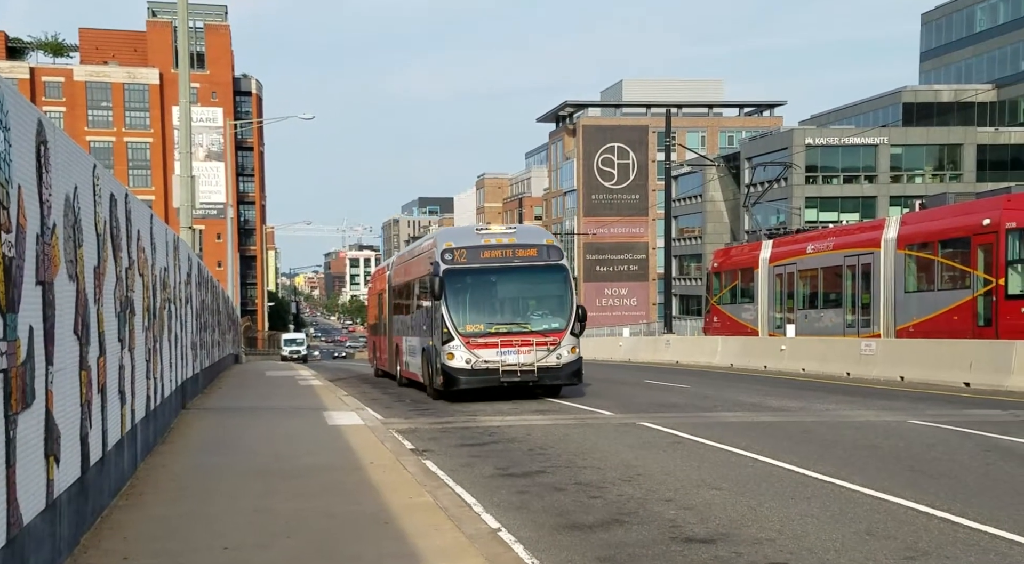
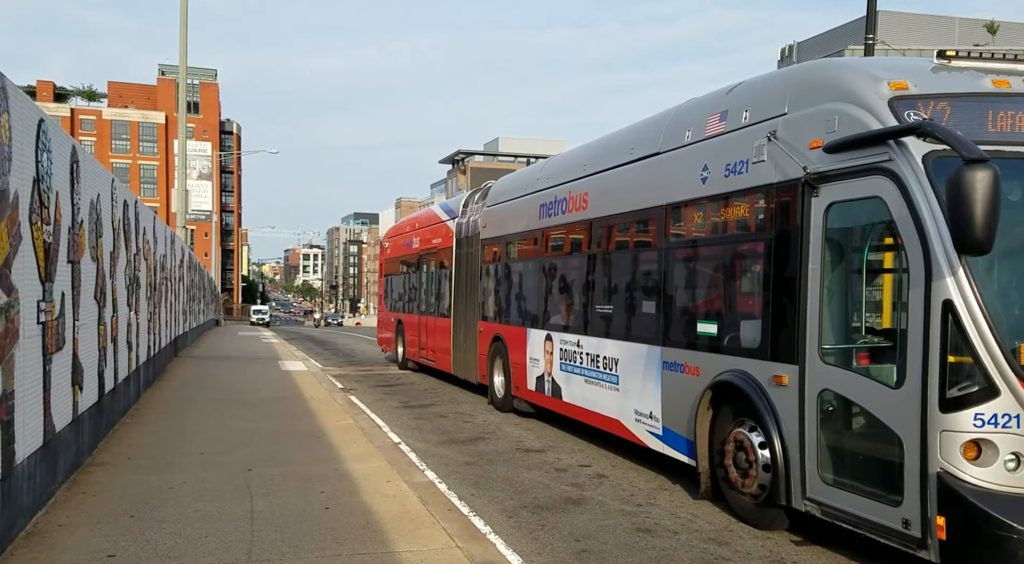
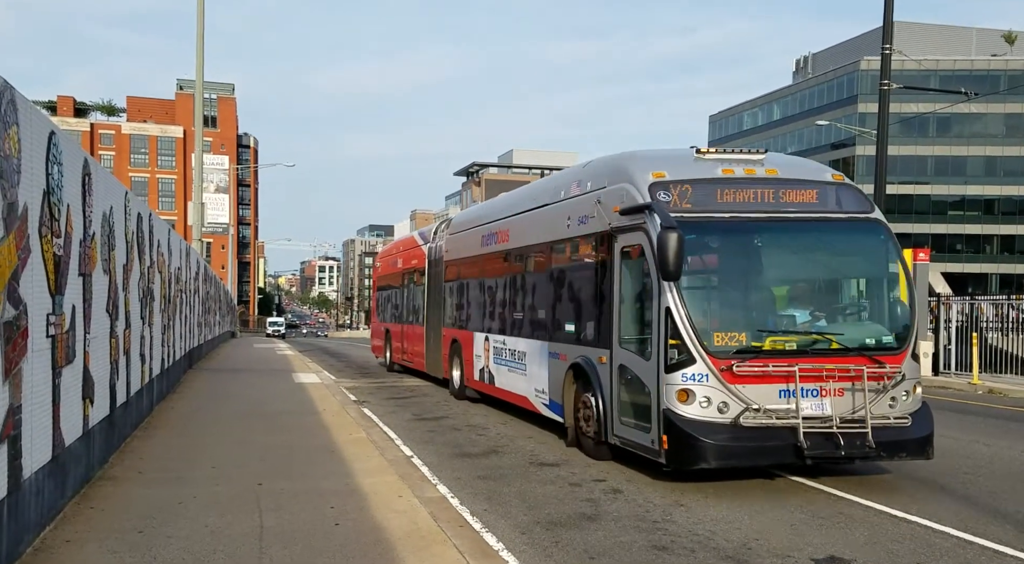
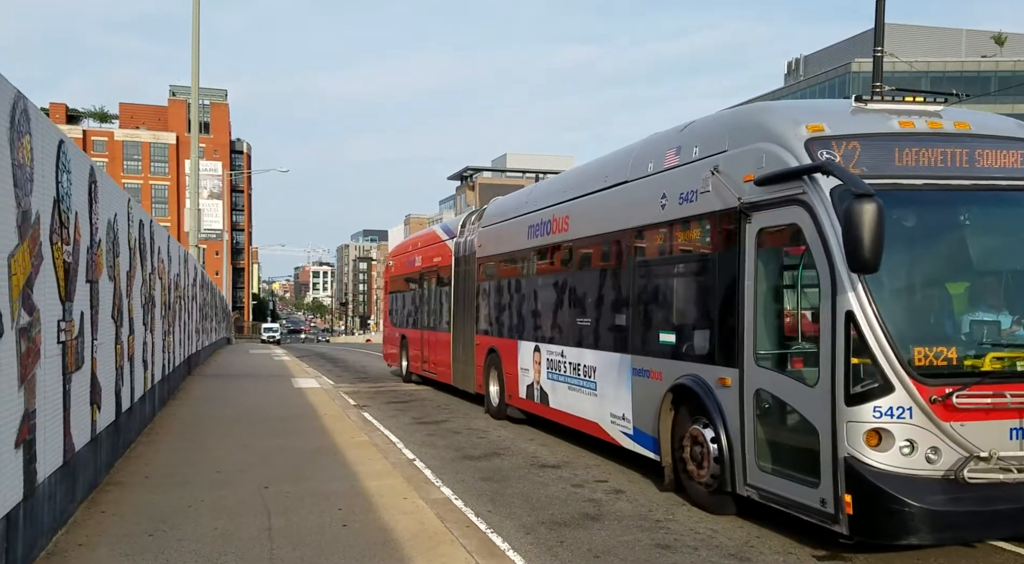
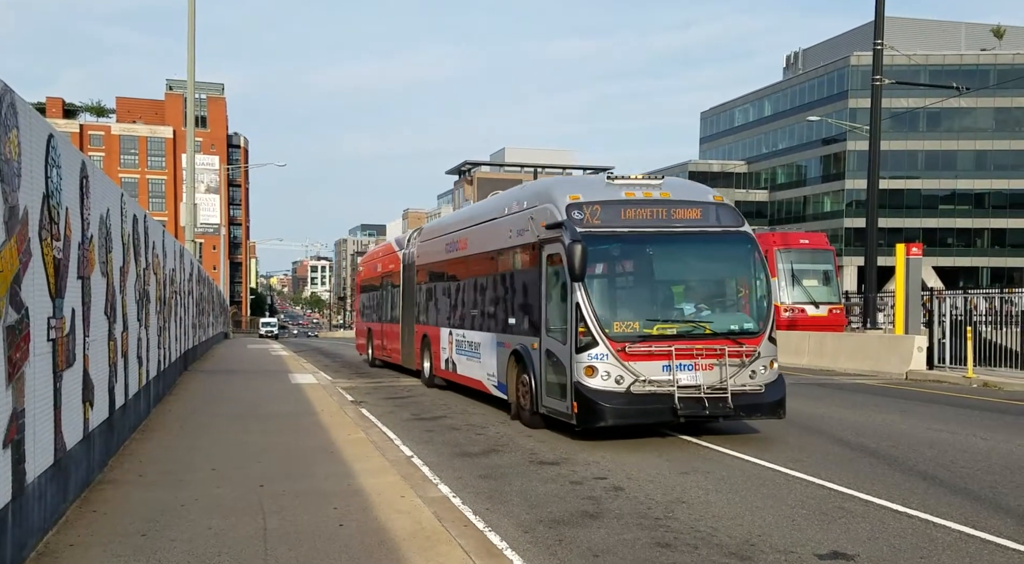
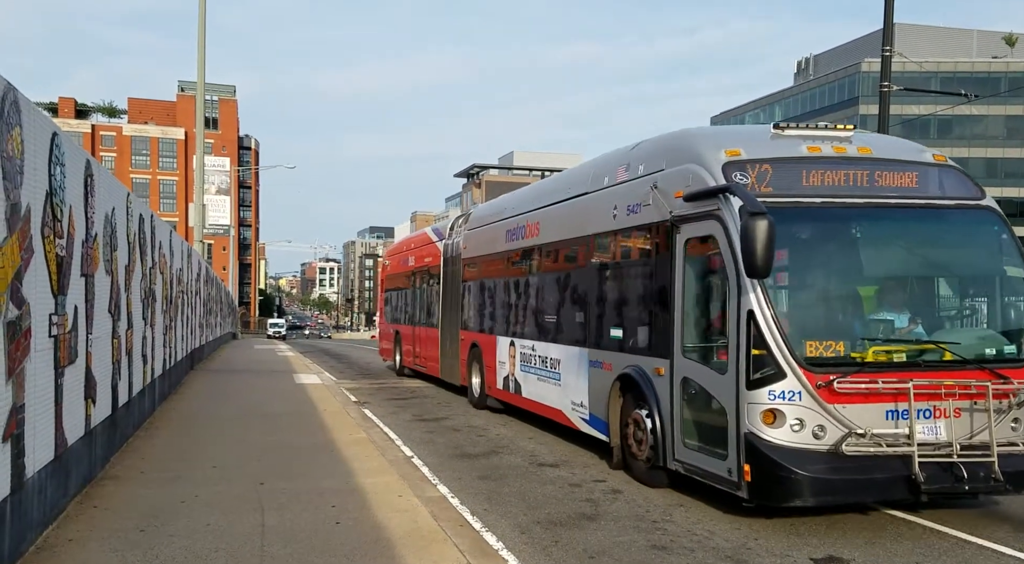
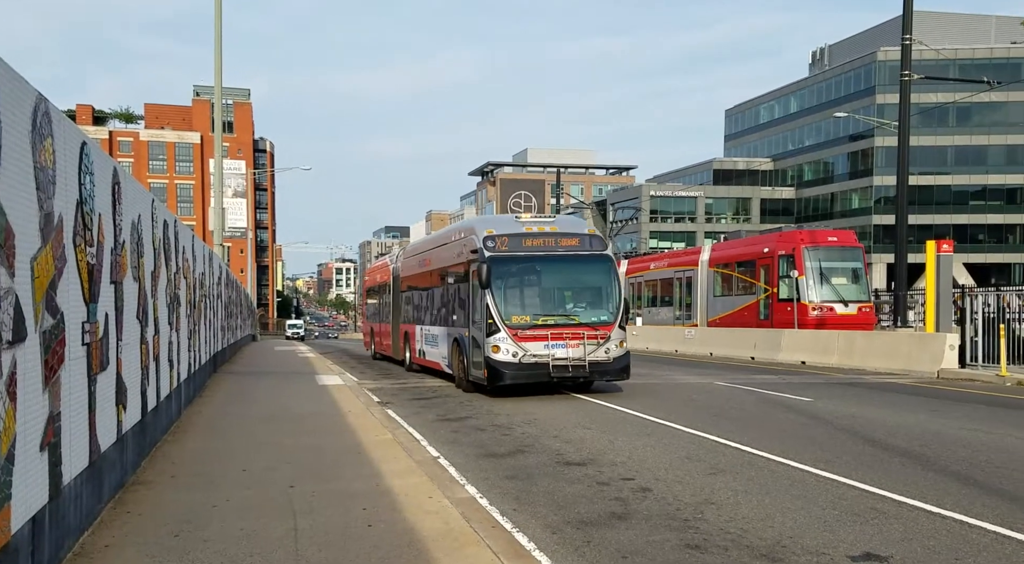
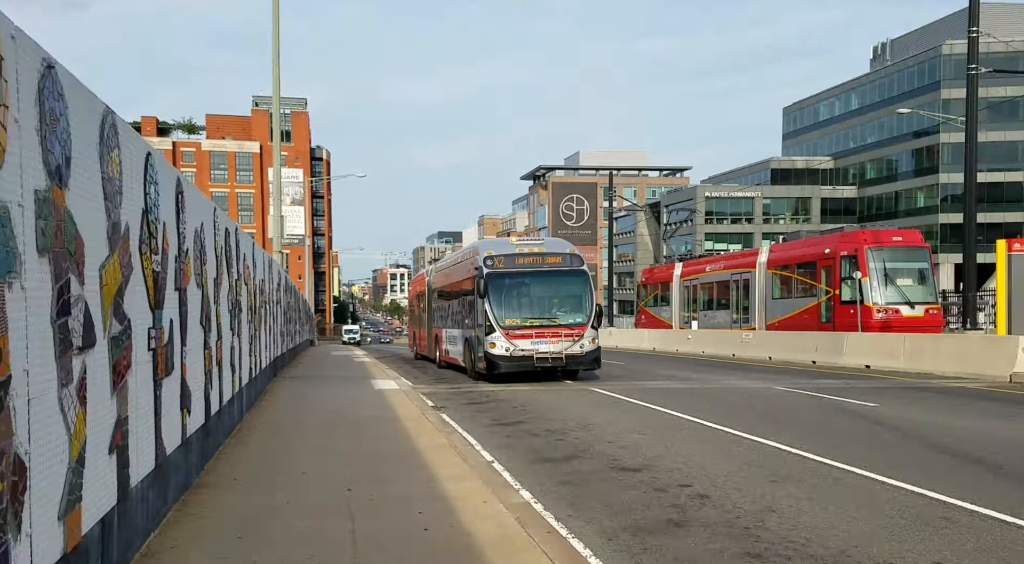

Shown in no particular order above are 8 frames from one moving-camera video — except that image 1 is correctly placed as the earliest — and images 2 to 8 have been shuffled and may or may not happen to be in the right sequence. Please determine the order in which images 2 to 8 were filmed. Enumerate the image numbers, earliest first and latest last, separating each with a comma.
8, 7, 5, 3, 6, 4, 2
